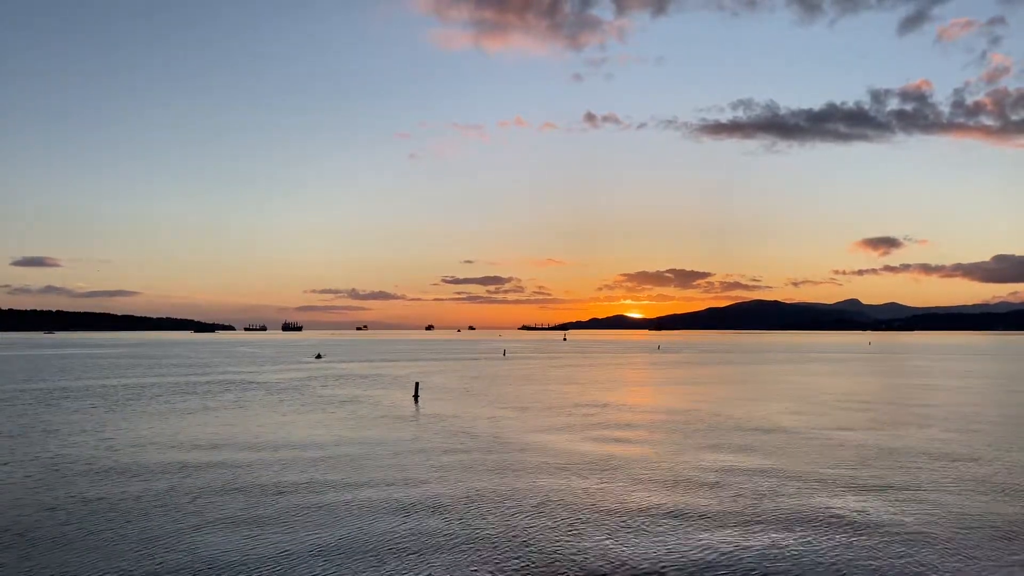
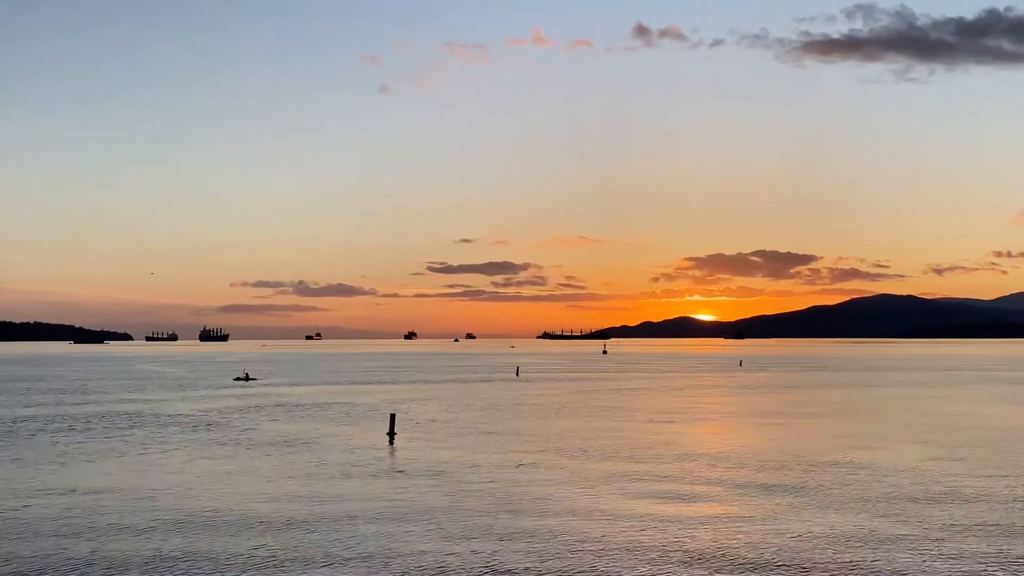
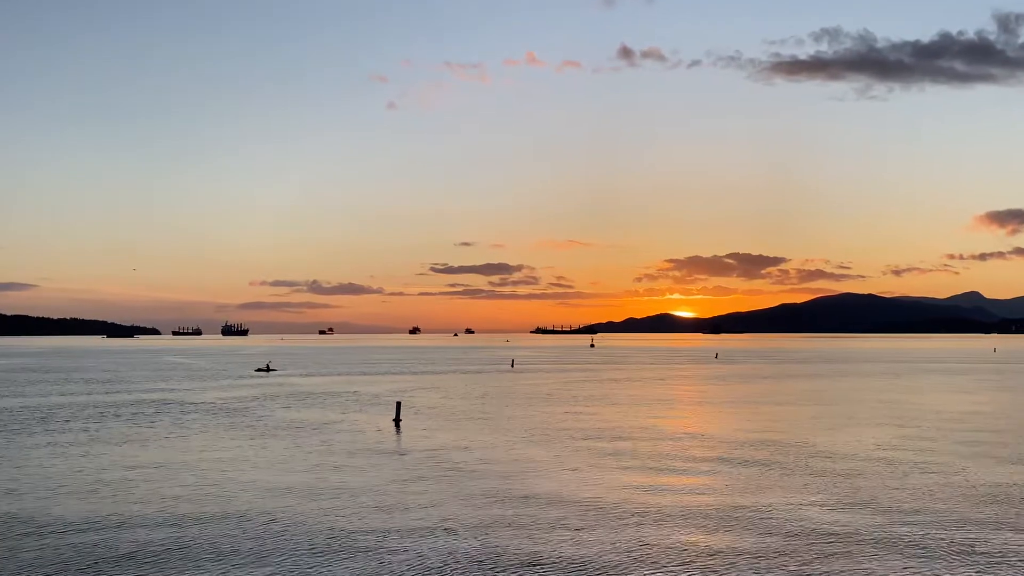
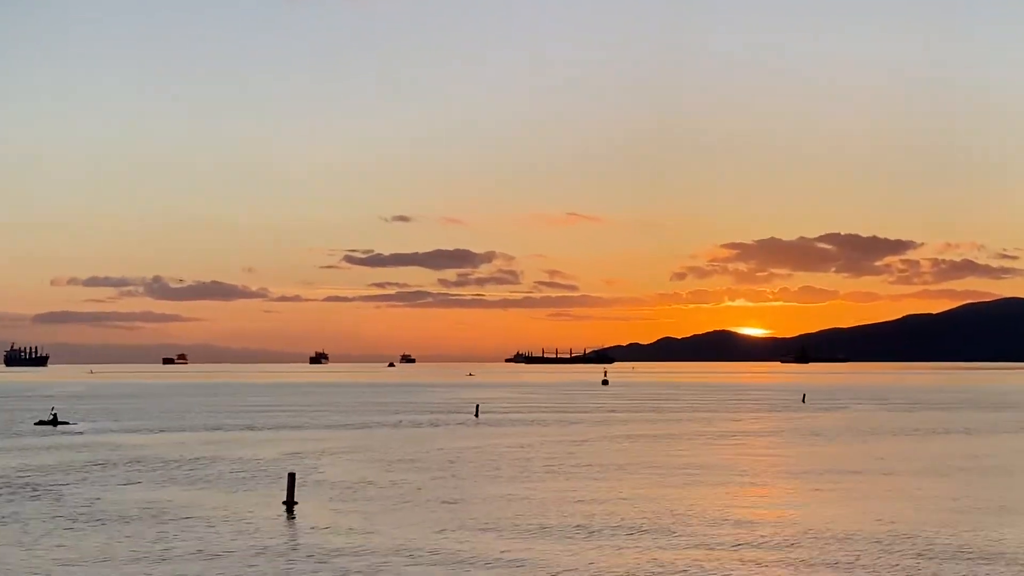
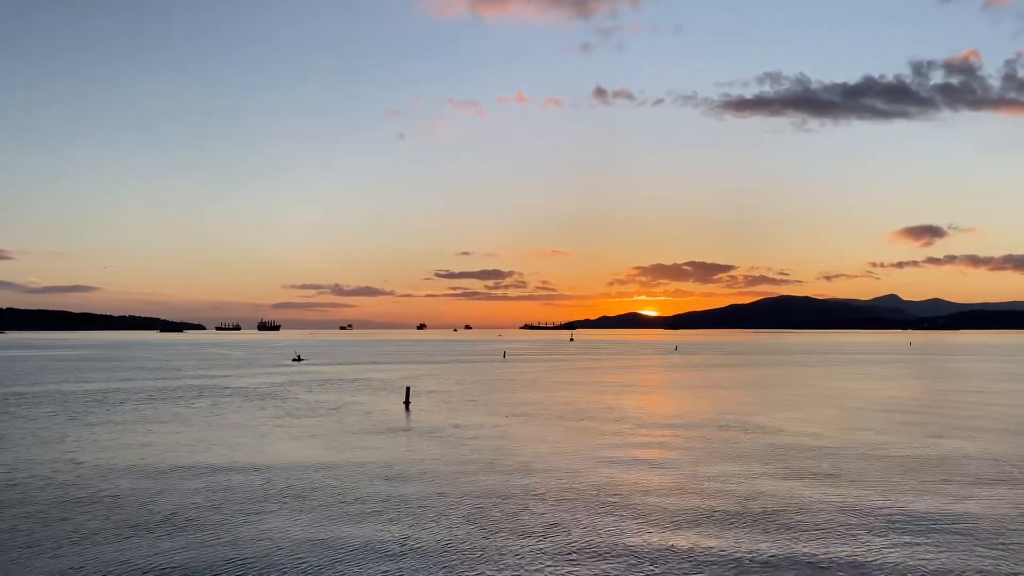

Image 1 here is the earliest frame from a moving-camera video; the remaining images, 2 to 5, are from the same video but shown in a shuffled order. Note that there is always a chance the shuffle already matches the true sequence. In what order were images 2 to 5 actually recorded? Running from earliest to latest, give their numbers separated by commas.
5, 3, 2, 4
